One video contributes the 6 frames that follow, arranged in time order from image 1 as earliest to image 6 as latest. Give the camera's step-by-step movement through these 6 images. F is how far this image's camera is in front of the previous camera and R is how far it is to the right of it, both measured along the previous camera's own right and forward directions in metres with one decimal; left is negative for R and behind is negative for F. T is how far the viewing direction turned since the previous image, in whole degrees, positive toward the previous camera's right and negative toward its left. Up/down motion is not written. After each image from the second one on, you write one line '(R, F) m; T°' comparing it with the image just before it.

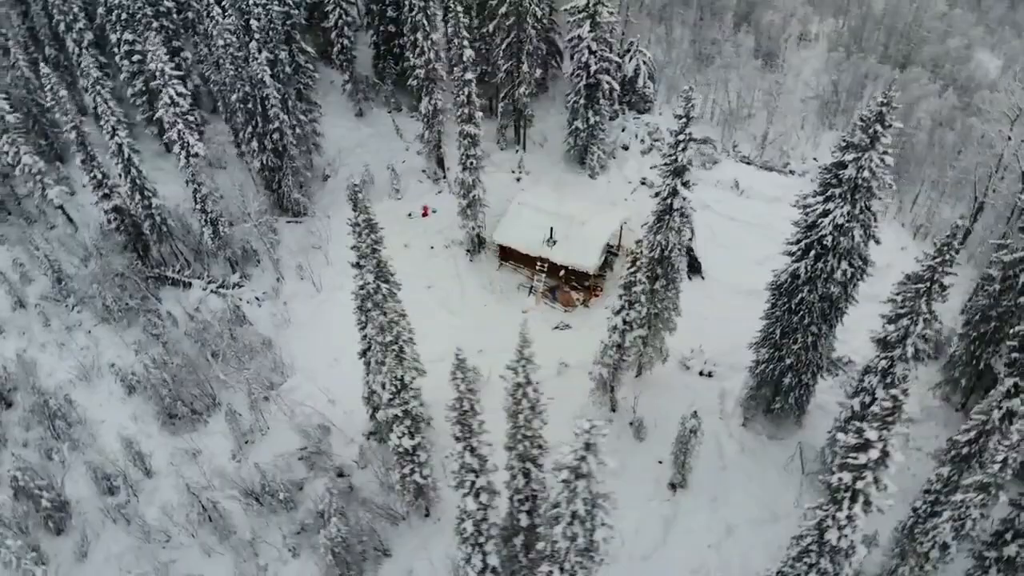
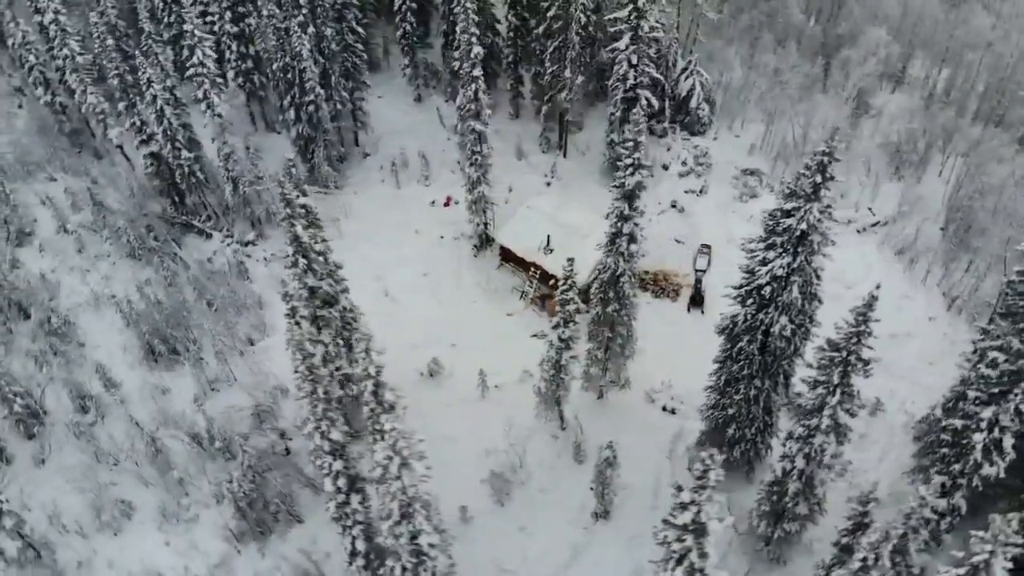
(+5.7, +0.6) m; -10°
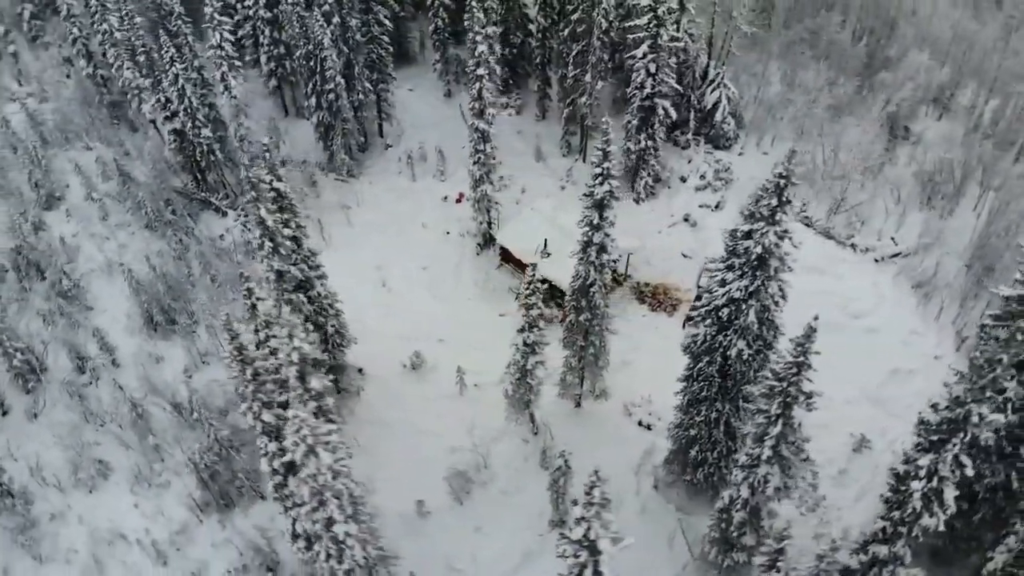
(+2.9, +0.2) m; -5°
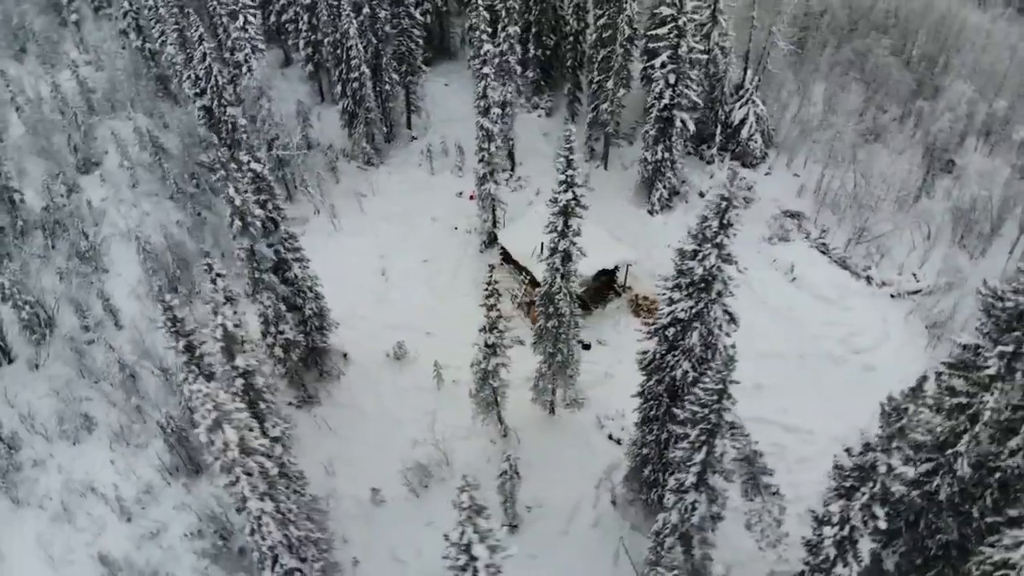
(+3.2, +0.2) m; -5°
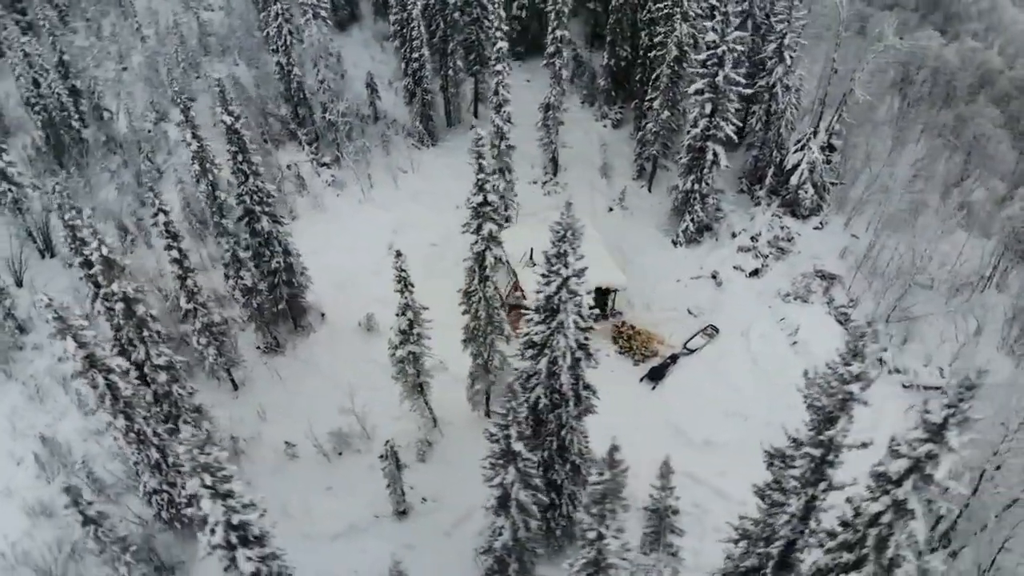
(+7.1, +0.8) m; -12°
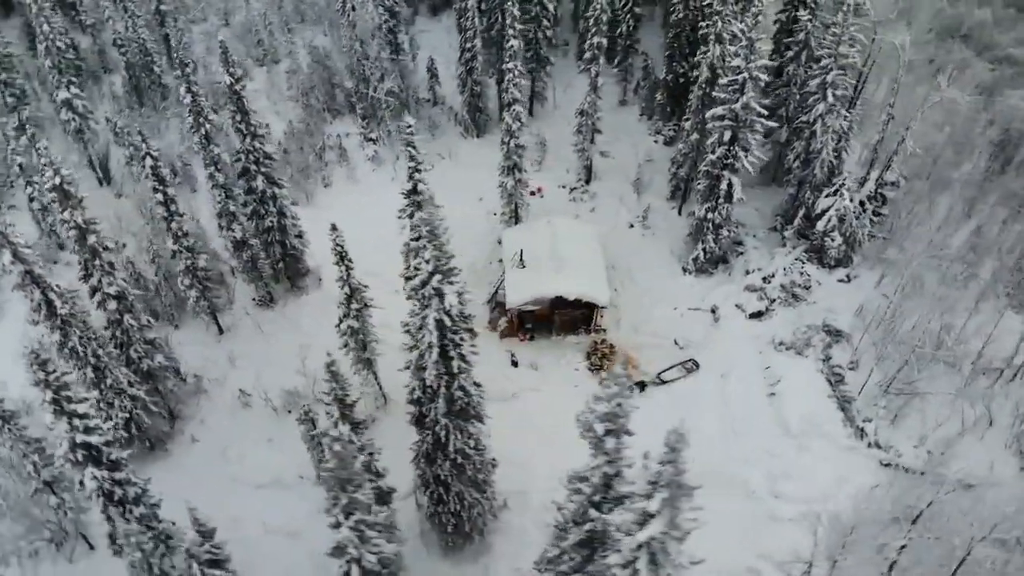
(+5.9, +0.5) m; -10°
